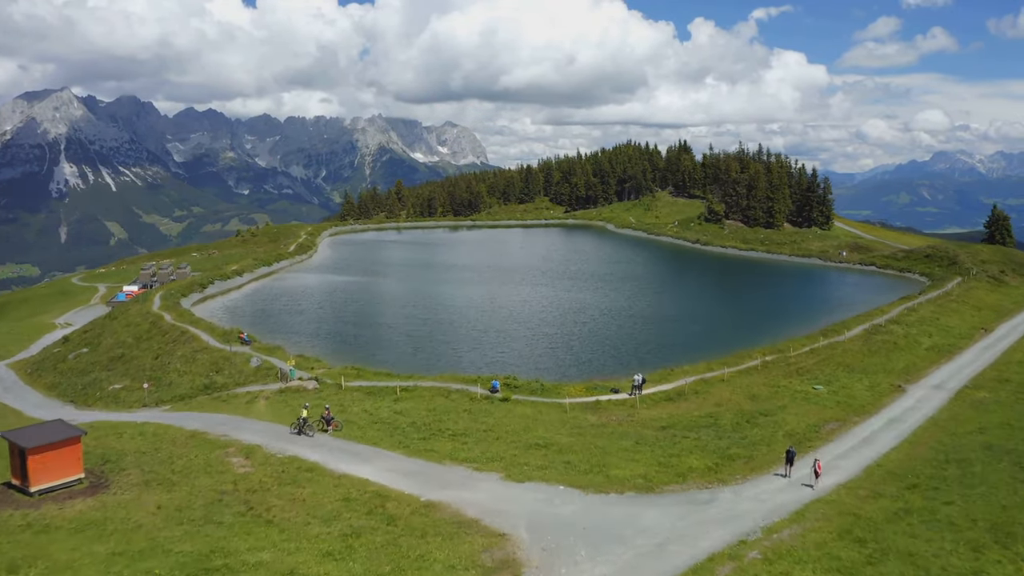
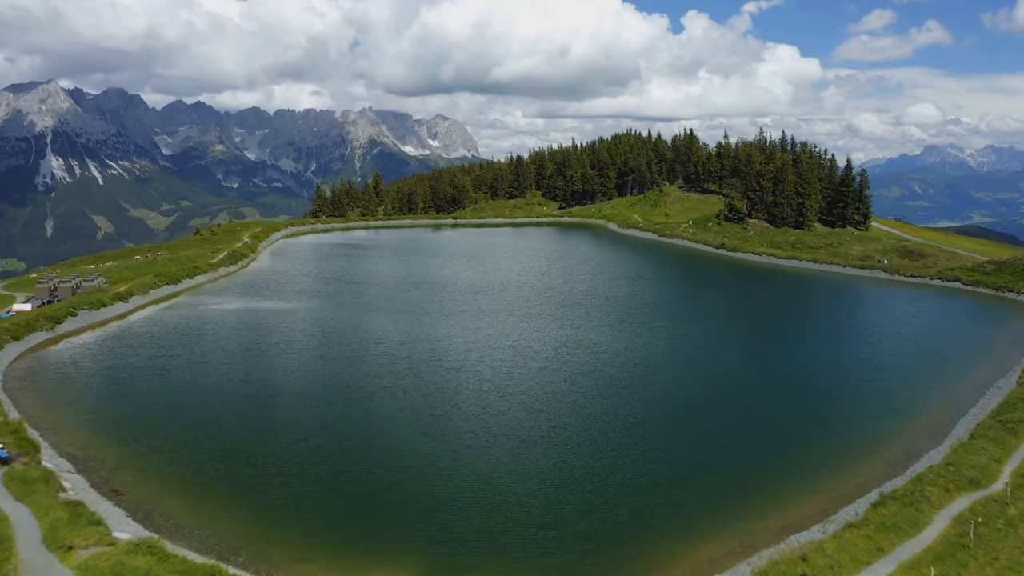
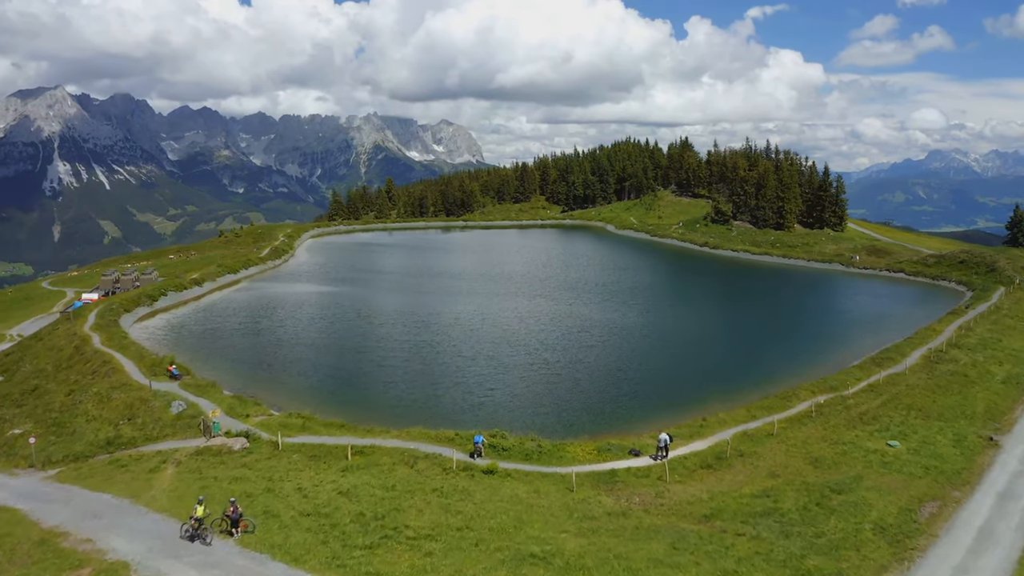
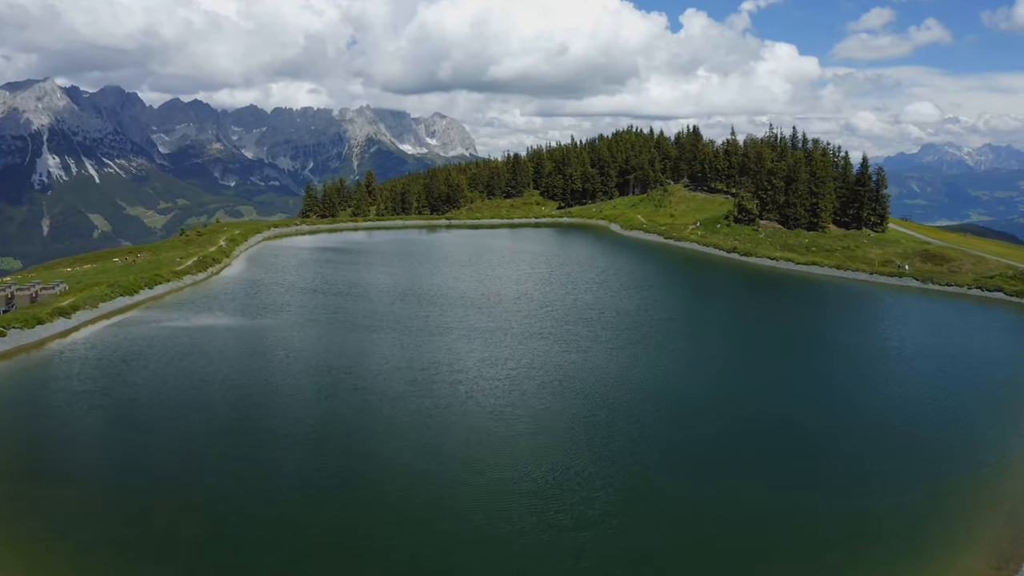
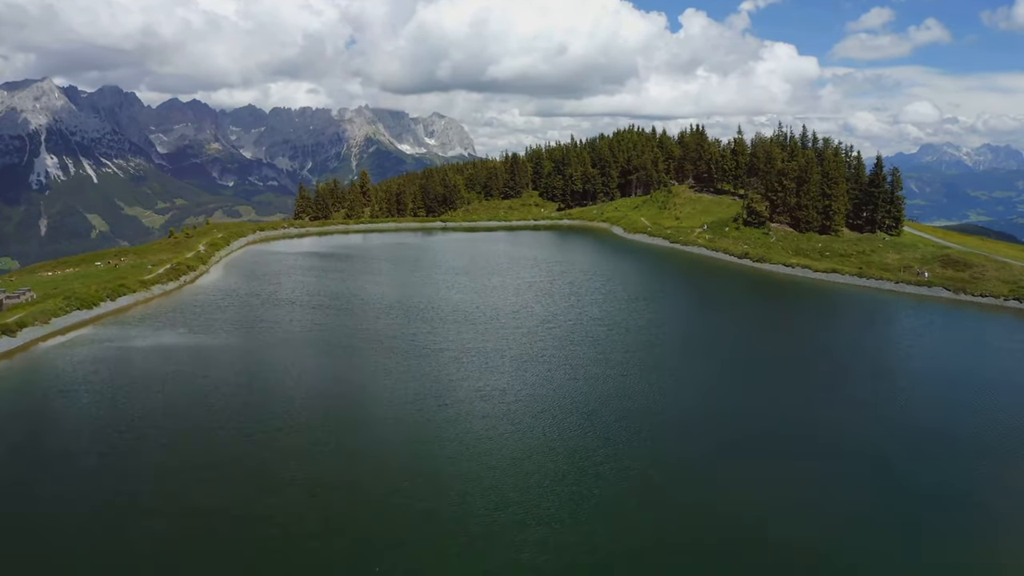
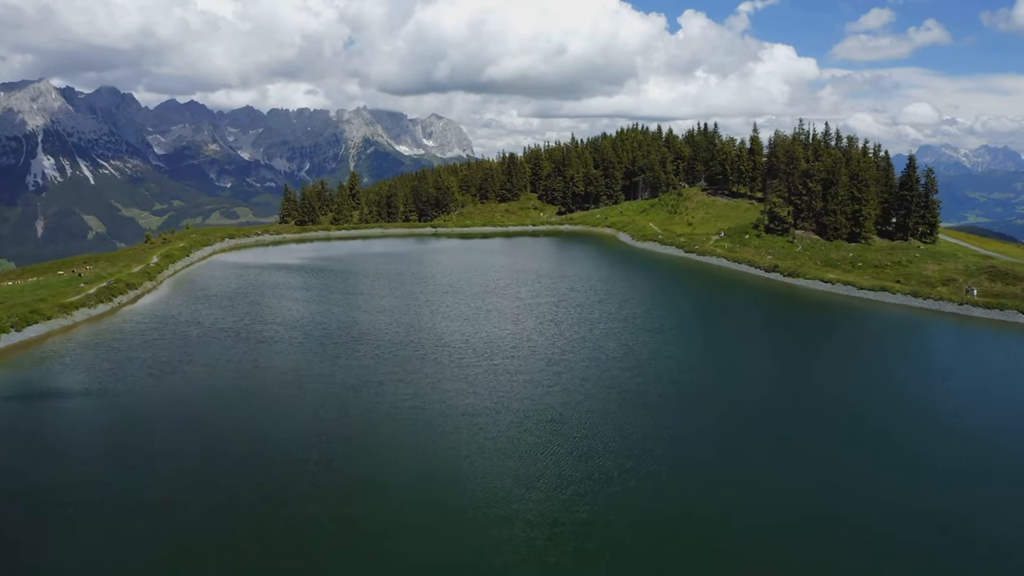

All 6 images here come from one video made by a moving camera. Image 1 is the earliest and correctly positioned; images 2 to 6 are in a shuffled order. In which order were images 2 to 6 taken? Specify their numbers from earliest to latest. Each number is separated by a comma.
3, 2, 4, 5, 6
